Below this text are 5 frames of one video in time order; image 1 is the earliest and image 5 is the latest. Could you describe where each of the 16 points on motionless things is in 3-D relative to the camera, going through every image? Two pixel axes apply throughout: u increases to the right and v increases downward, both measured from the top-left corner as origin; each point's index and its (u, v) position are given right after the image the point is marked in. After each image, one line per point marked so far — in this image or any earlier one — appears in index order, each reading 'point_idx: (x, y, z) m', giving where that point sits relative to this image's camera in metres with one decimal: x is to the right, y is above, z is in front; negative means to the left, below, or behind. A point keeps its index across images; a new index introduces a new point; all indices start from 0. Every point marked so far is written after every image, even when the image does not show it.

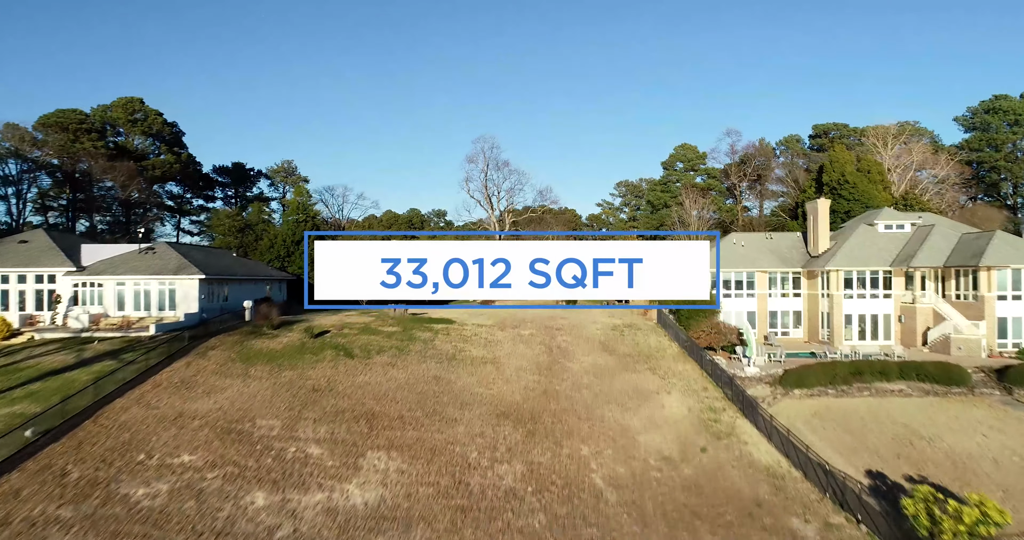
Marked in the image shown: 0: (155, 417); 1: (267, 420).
0: (-4.9, -2.0, +15.0) m
1: (-3.4, -2.1, +15.3) m
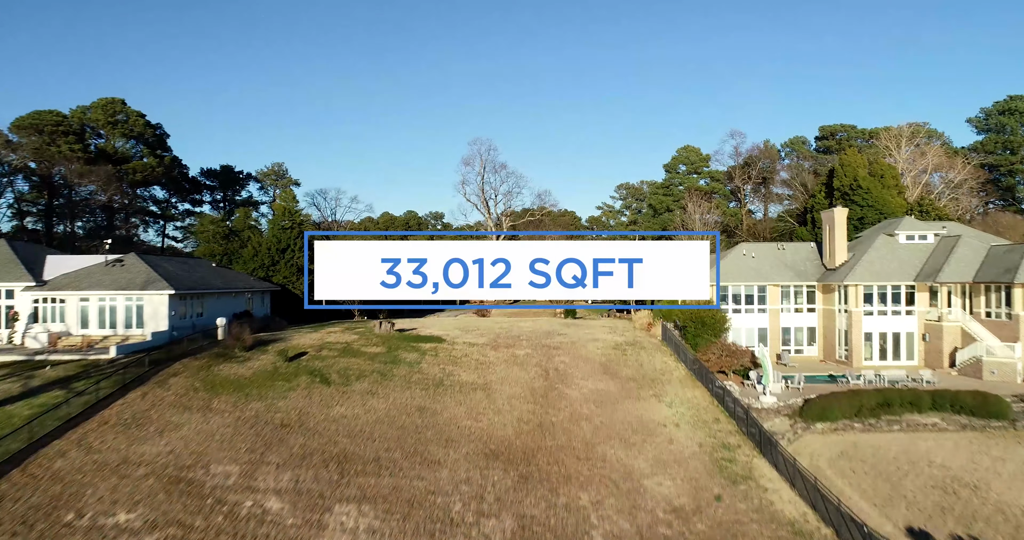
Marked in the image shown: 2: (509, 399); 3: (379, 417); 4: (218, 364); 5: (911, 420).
0: (-5.0, -2.3, +13.2) m
1: (-3.5, -2.4, +13.5) m
2: (-0.1, -2.2, +18.9) m
3: (-2.0, -2.2, +16.9) m
4: (-5.2, -1.7, +19.5) m
5: (+6.2, -2.3, +17.1) m
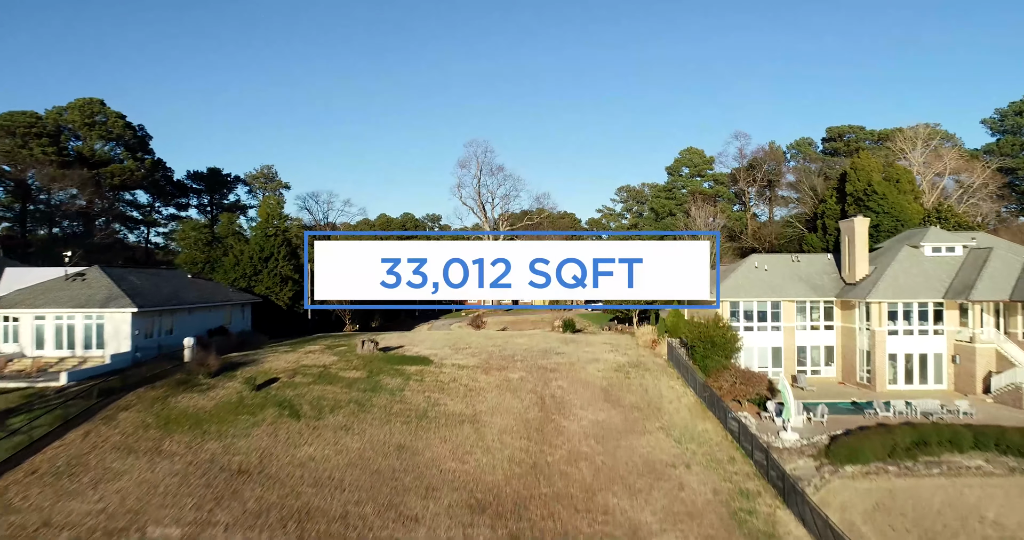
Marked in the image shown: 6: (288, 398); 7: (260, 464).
0: (-5.1, -2.6, +11.3) m
1: (-3.7, -2.7, +11.6) m
2: (-0.2, -2.5, +17.0) m
3: (-2.2, -2.6, +15.0) m
4: (-5.3, -2.0, +17.6) m
5: (+6.0, -2.6, +15.2) m
6: (-3.6, -2.1, +17.8) m
7: (-3.3, -2.5, +14.3) m
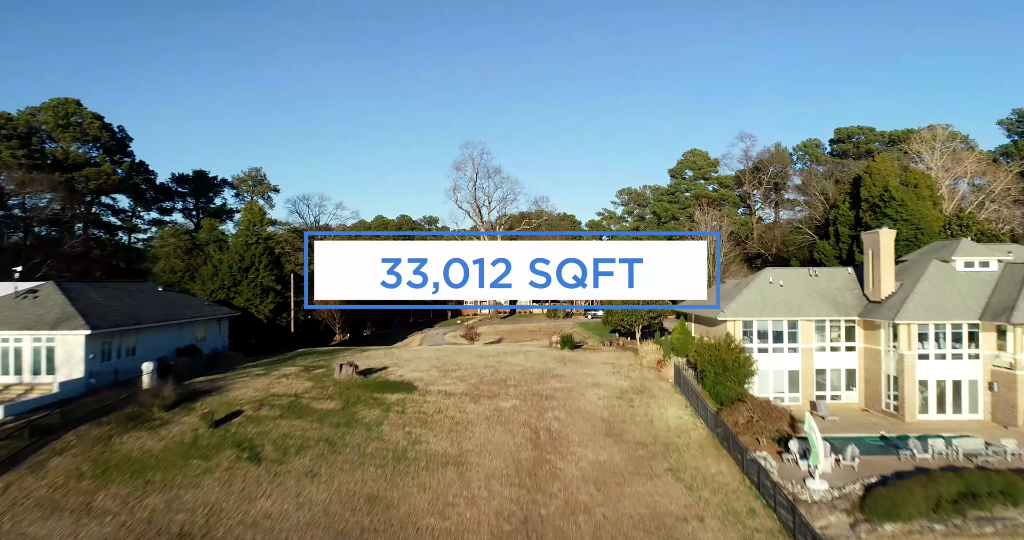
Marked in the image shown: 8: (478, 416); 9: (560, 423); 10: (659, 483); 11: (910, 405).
0: (-5.3, -2.9, +9.3) m
1: (-3.8, -3.0, +9.6) m
2: (-0.3, -2.8, +15.0) m
3: (-2.3, -2.9, +13.0) m
4: (-5.5, -2.3, +15.6) m
5: (+5.9, -2.9, +13.2) m
6: (-3.8, -2.4, +15.8) m
7: (-3.4, -2.8, +12.3) m
8: (-0.6, -2.4, +18.4) m
9: (+0.8, -2.5, +18.4) m
10: (+2.0, -2.9, +15.2) m
11: (+7.1, -2.4, +19.7) m
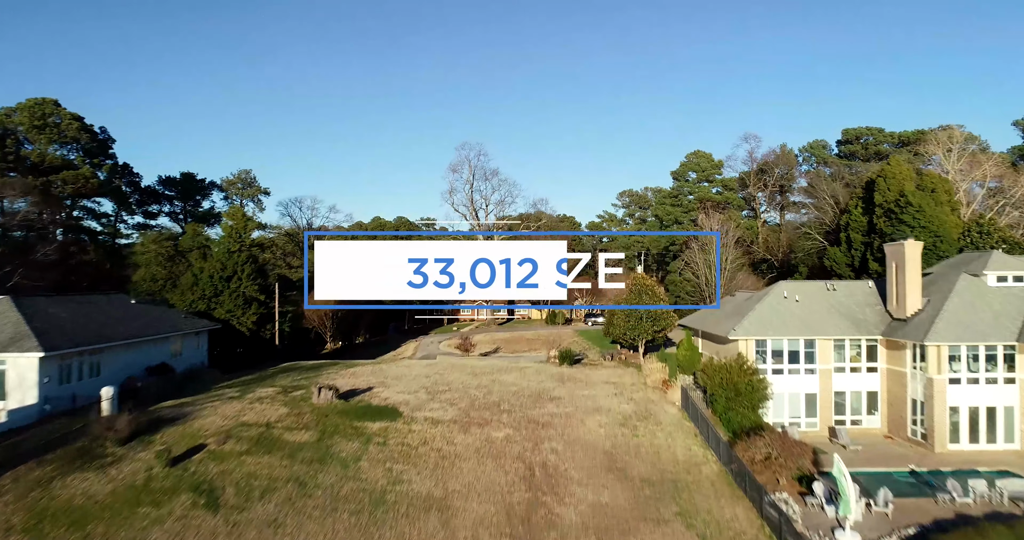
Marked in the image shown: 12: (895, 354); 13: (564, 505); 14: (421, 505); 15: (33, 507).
0: (-5.4, -3.2, +7.6) m
1: (-3.9, -3.3, +7.9) m
2: (-0.4, -3.1, +13.3) m
3: (-2.4, -3.1, +11.3) m
4: (-5.6, -2.6, +13.9) m
5: (+5.8, -3.2, +11.5) m
6: (-3.9, -2.7, +14.1) m
7: (-3.5, -3.1, +10.6) m
8: (-0.7, -2.7, +16.7) m
9: (+0.7, -2.8, +16.7) m
10: (+1.9, -3.2, +13.6) m
11: (+7.0, -2.7, +18.0) m
12: (+6.8, -1.5, +19.7) m
13: (+0.7, -3.1, +14.4) m
14: (-1.1, -3.0, +14.0) m
15: (-5.4, -2.7, +12.6) m
